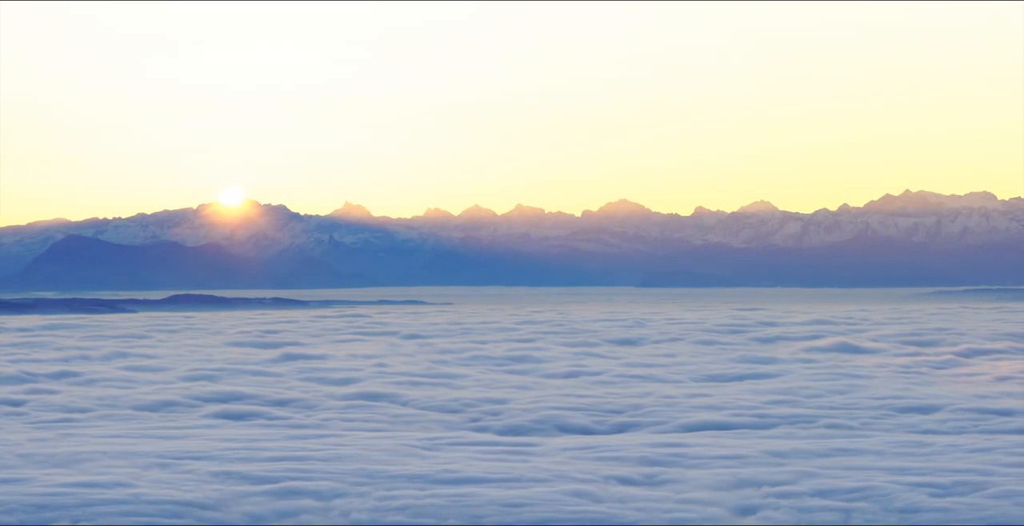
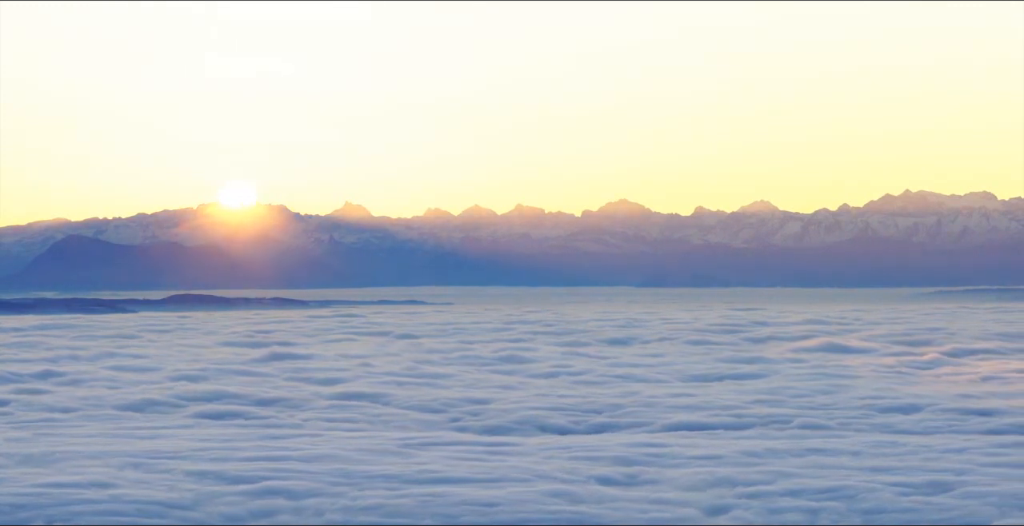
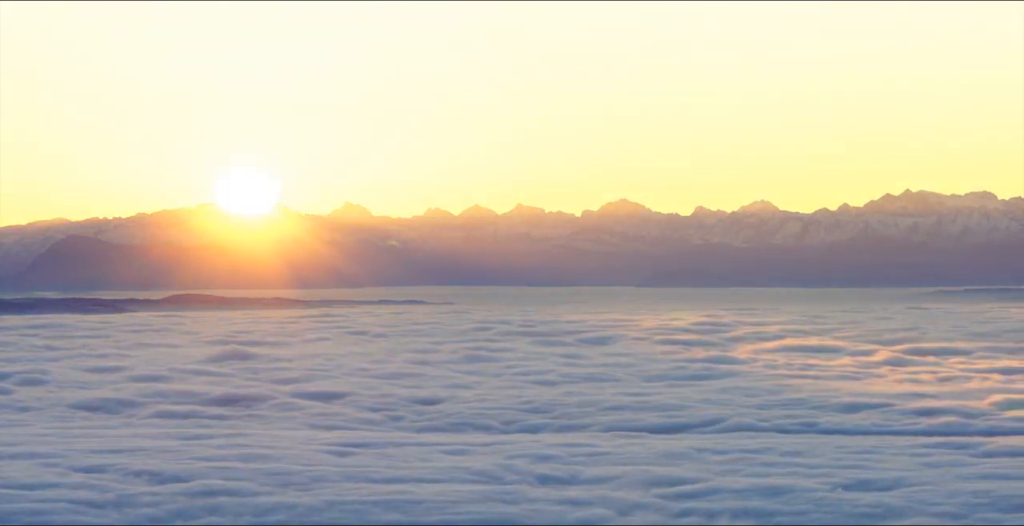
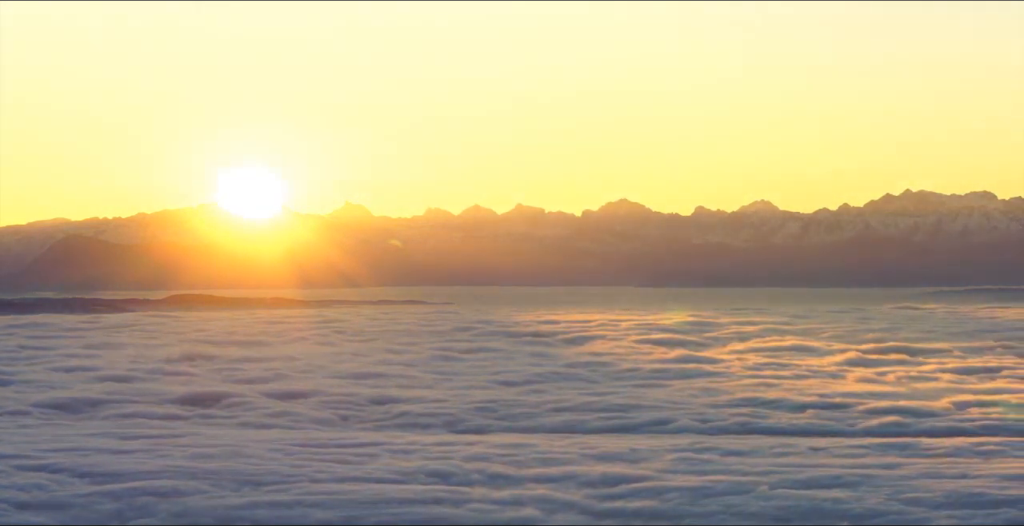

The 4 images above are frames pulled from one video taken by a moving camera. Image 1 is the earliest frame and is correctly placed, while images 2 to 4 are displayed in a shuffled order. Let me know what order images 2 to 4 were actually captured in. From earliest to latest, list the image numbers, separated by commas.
2, 3, 4
